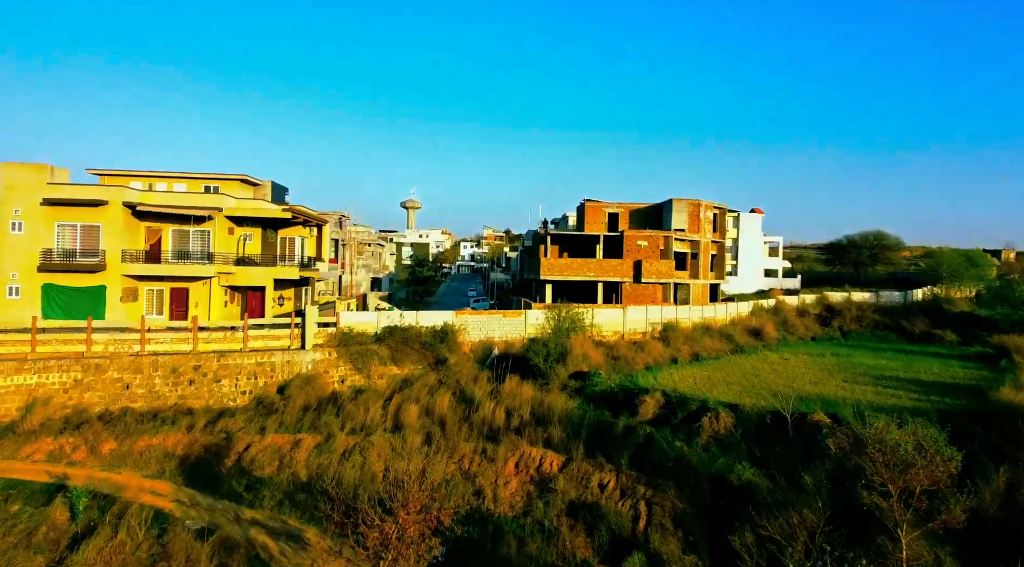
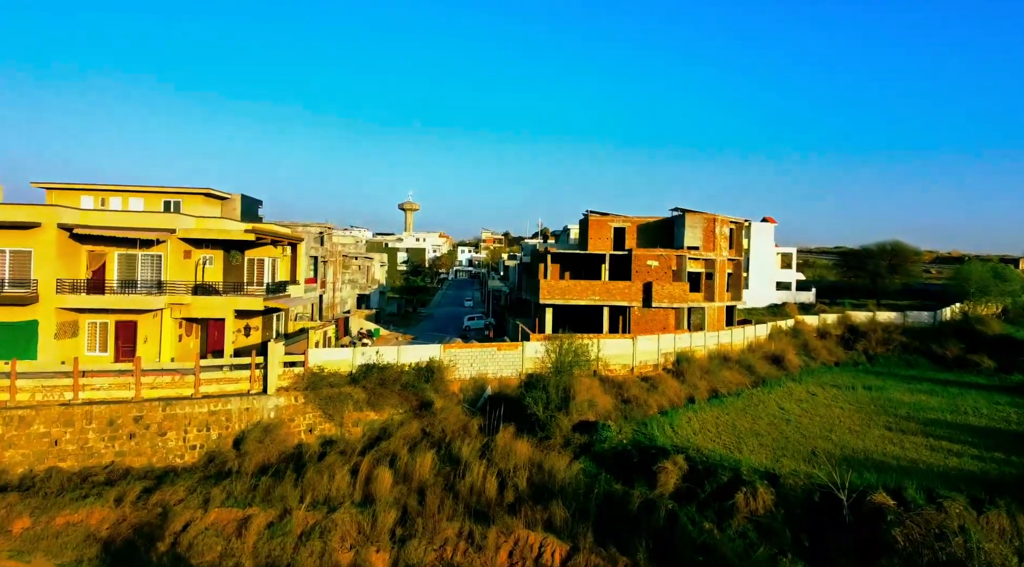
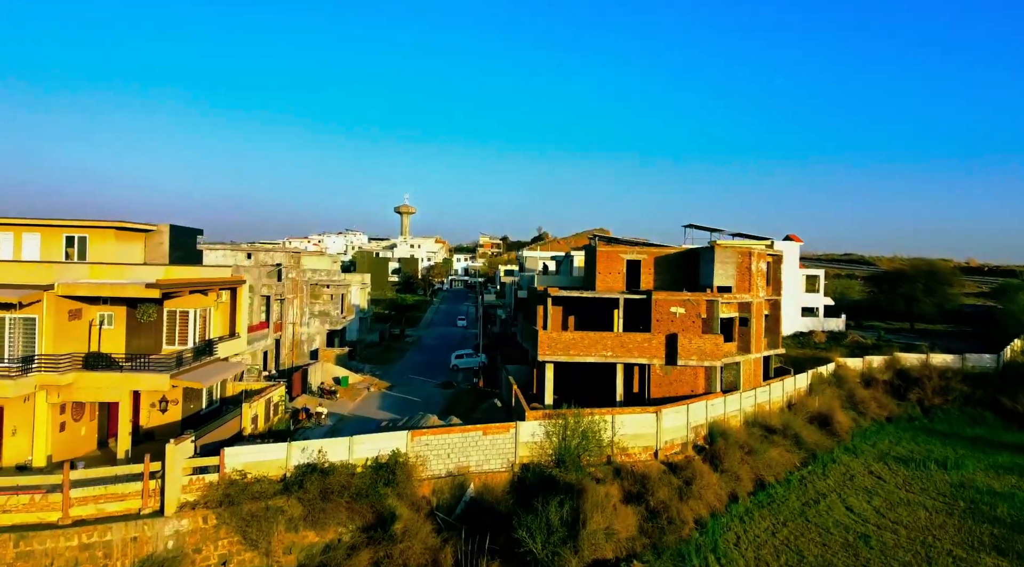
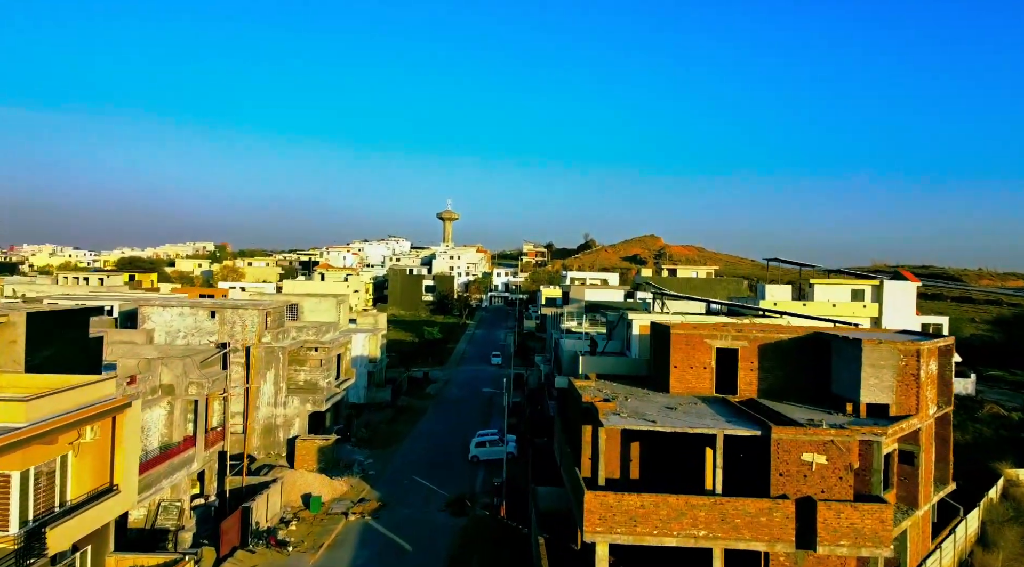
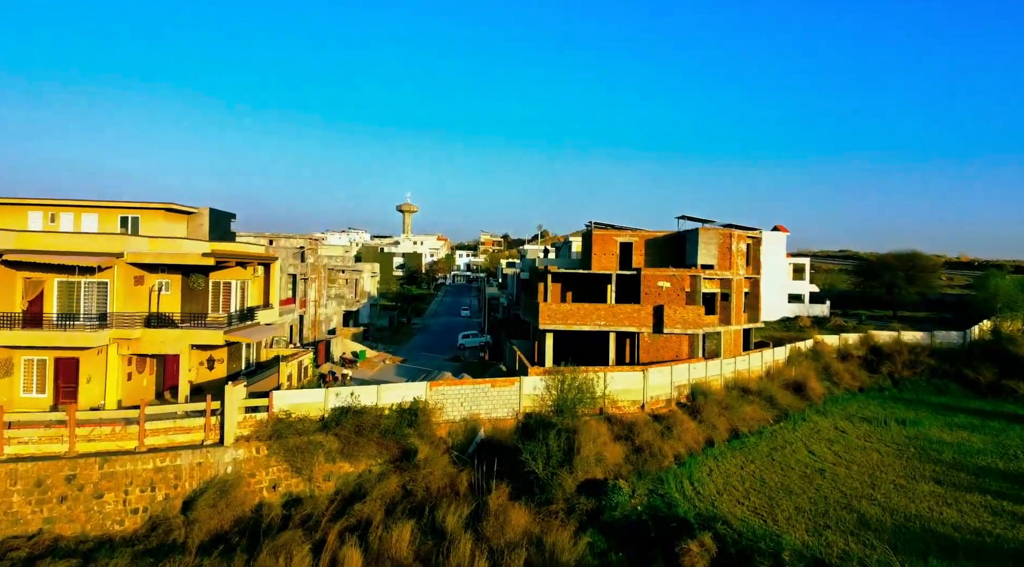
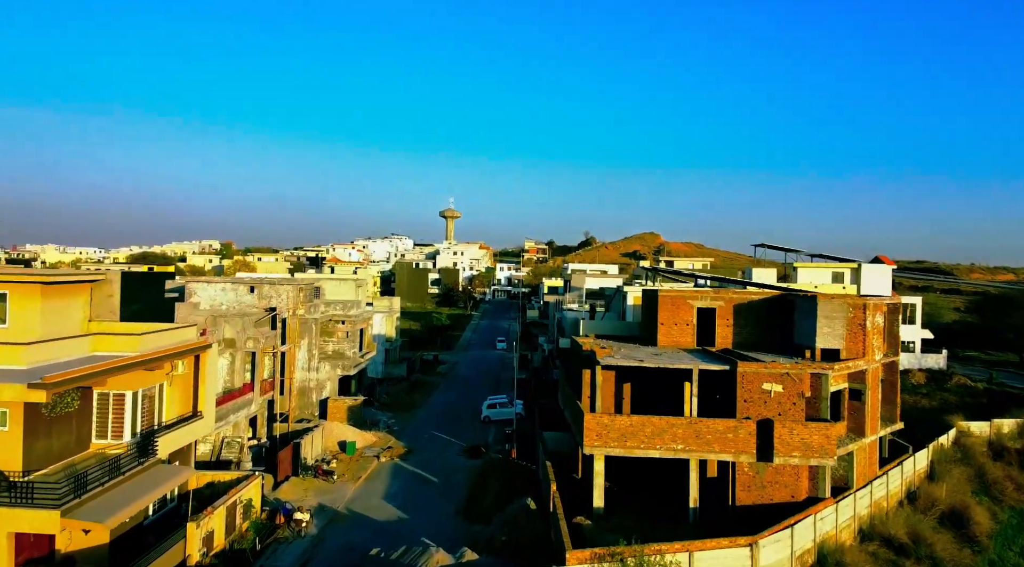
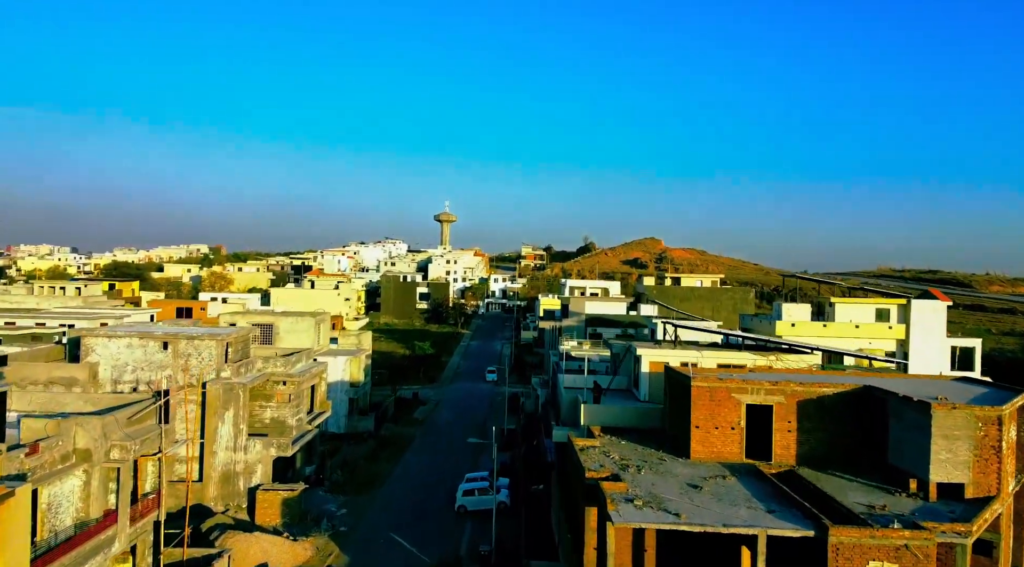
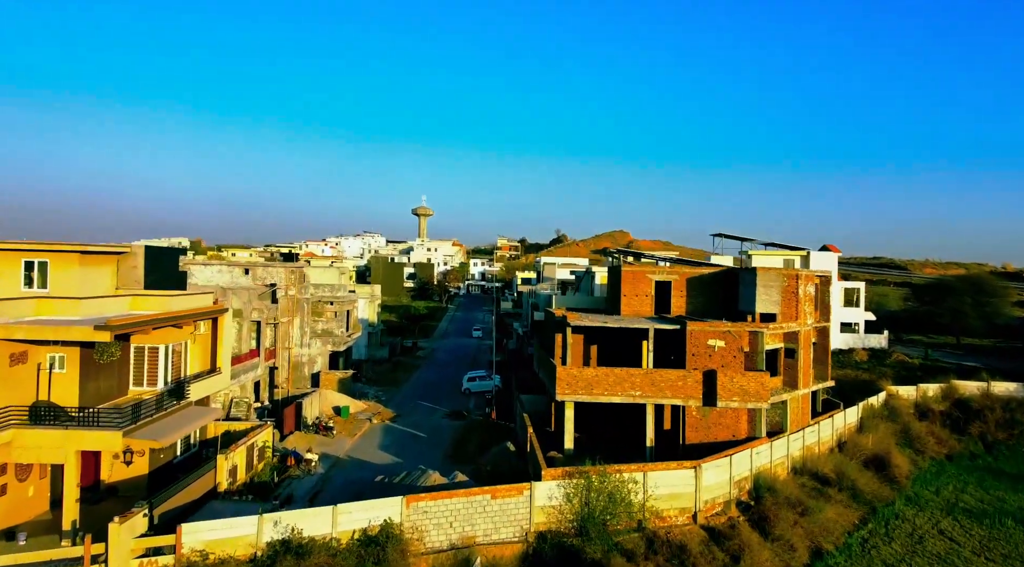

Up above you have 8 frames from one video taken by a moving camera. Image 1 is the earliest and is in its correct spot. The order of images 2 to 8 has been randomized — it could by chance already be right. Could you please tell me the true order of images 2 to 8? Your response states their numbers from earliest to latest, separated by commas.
2, 5, 3, 8, 6, 4, 7
